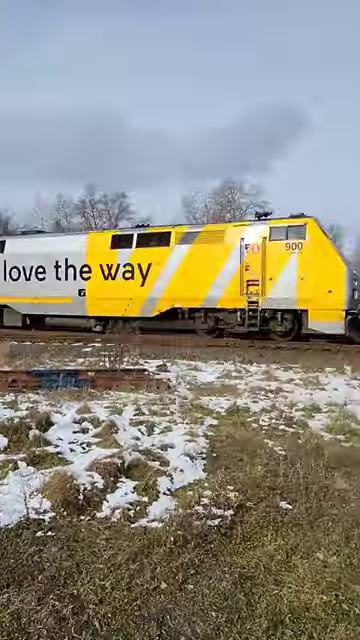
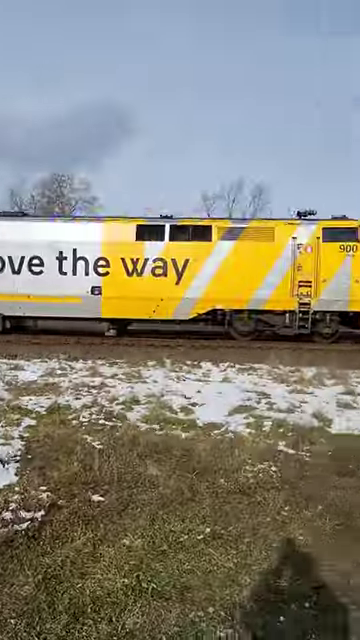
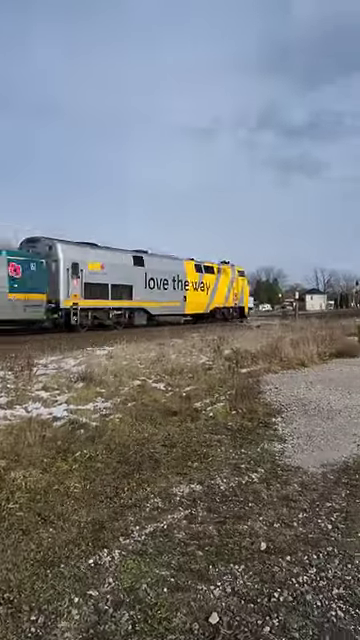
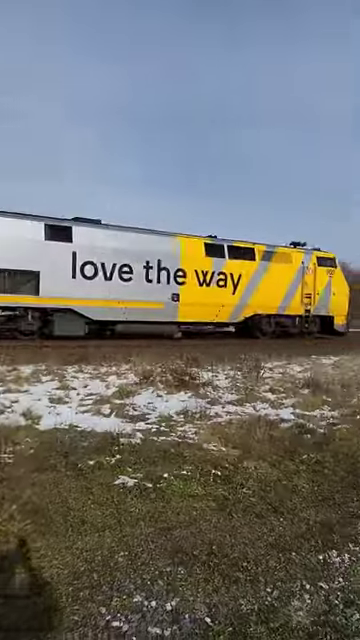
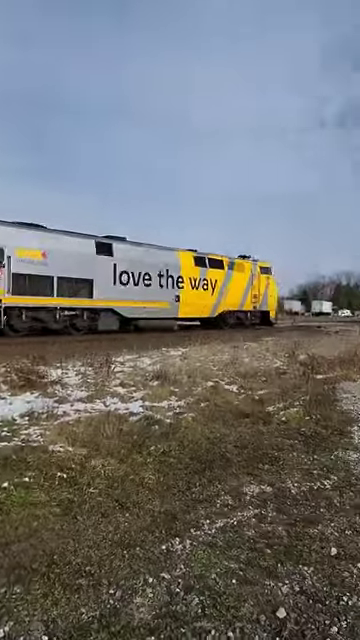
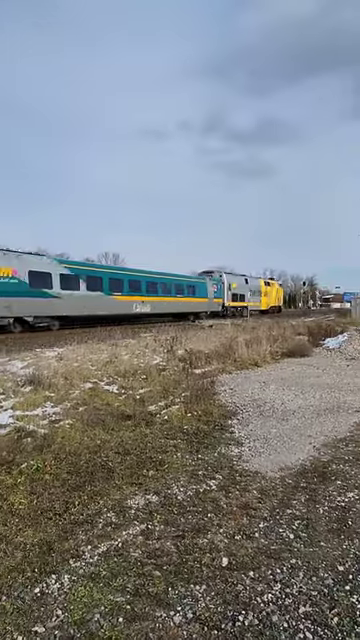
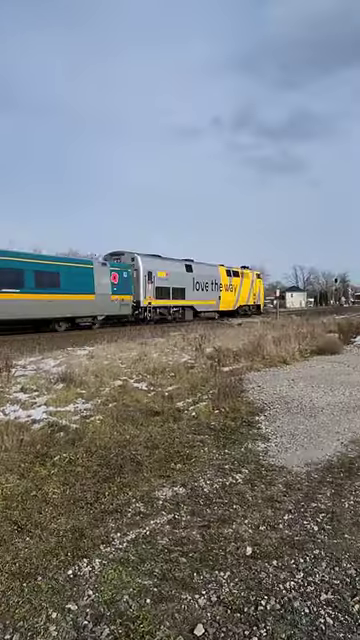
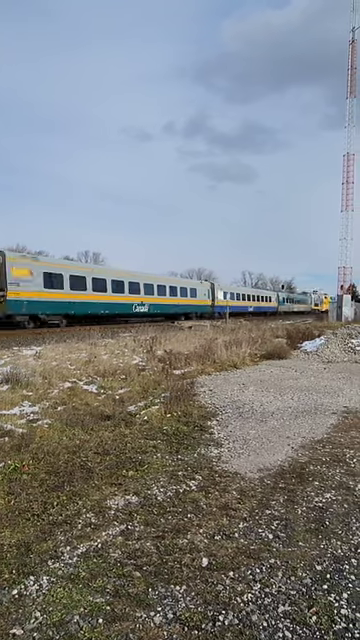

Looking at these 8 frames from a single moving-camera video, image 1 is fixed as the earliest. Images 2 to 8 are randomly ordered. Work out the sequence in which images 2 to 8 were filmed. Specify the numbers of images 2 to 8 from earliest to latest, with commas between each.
2, 4, 5, 3, 7, 6, 8
